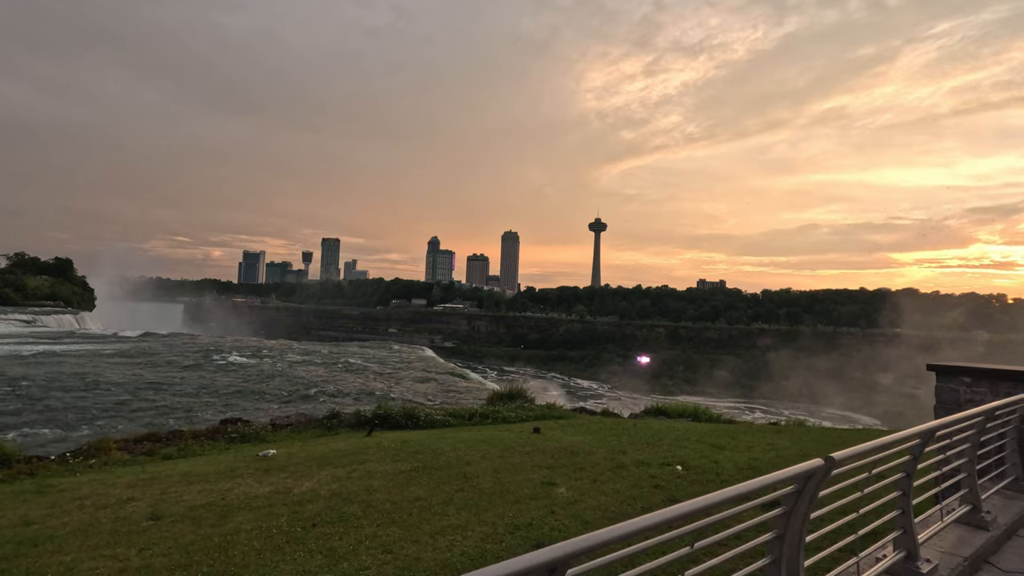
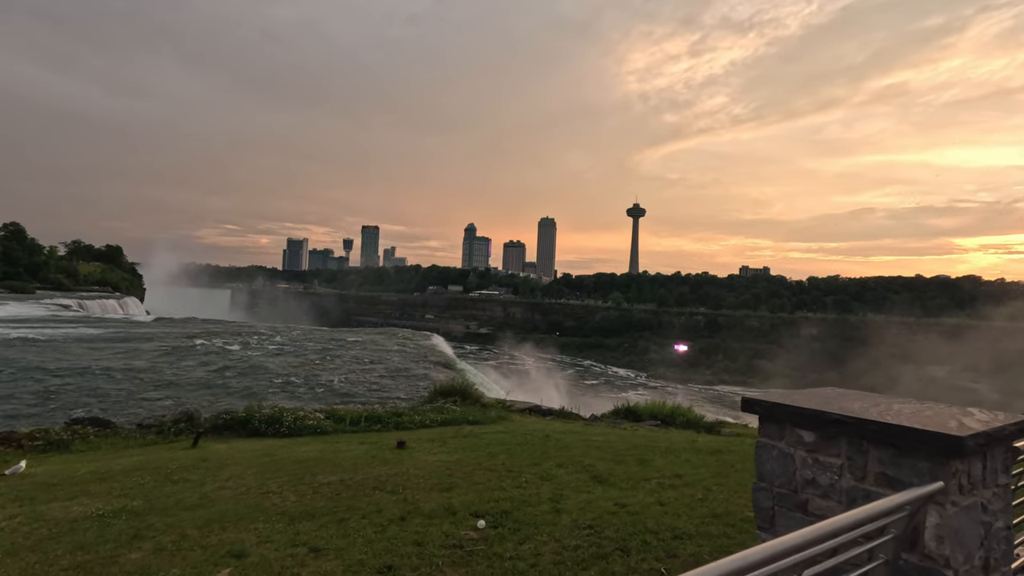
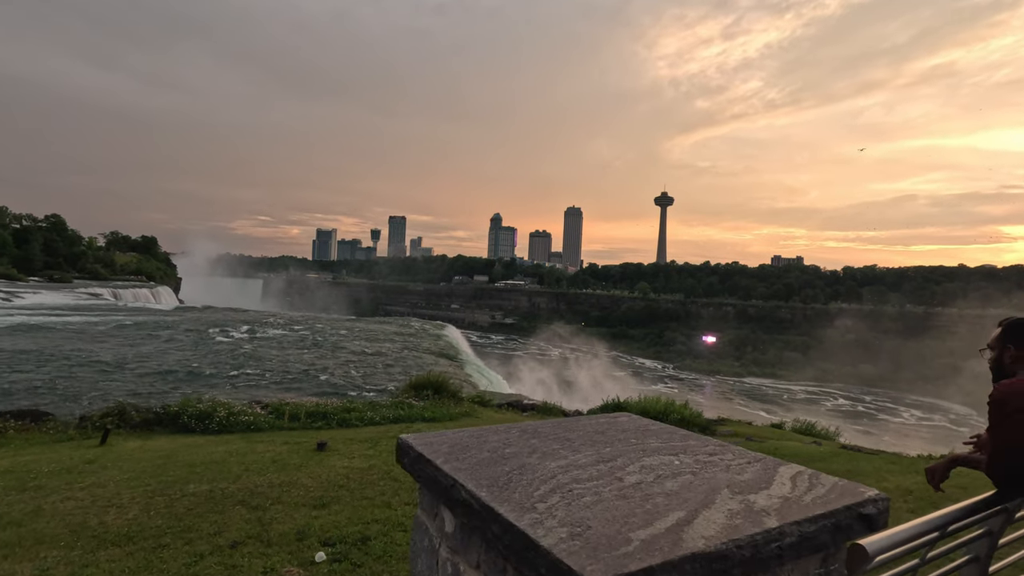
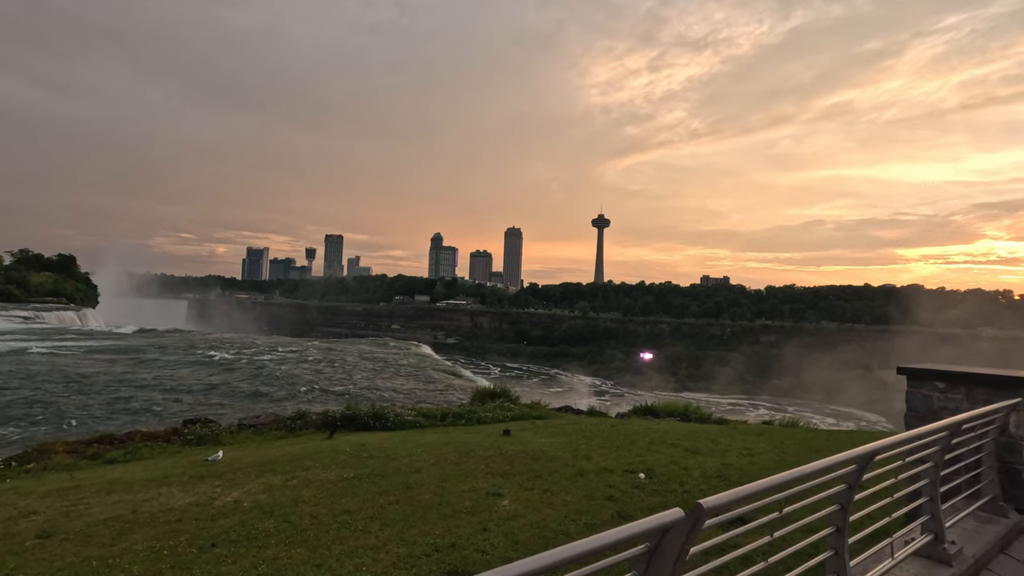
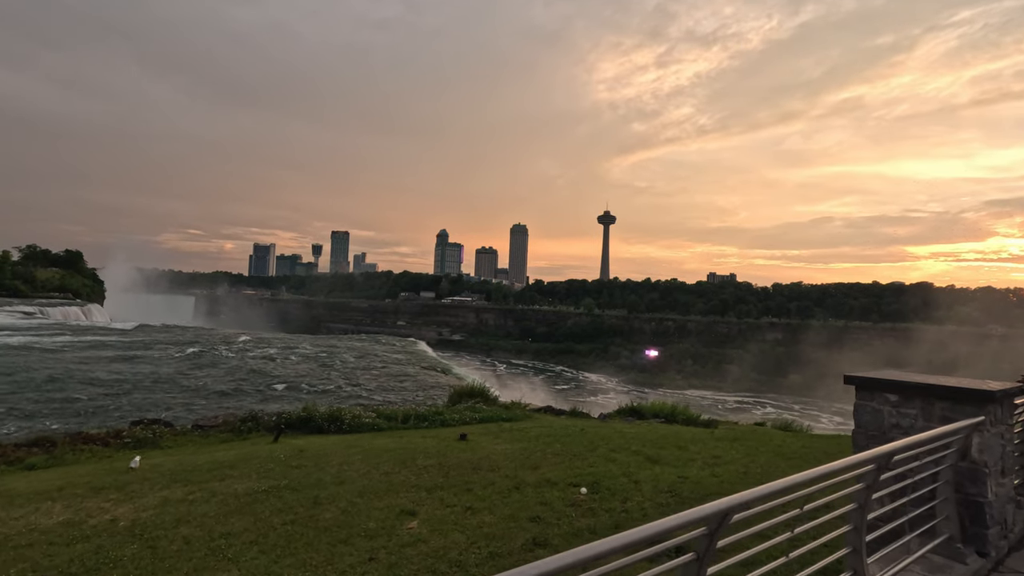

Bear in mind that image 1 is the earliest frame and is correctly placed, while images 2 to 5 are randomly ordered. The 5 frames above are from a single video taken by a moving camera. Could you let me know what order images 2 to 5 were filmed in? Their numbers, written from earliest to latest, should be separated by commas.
4, 5, 2, 3
